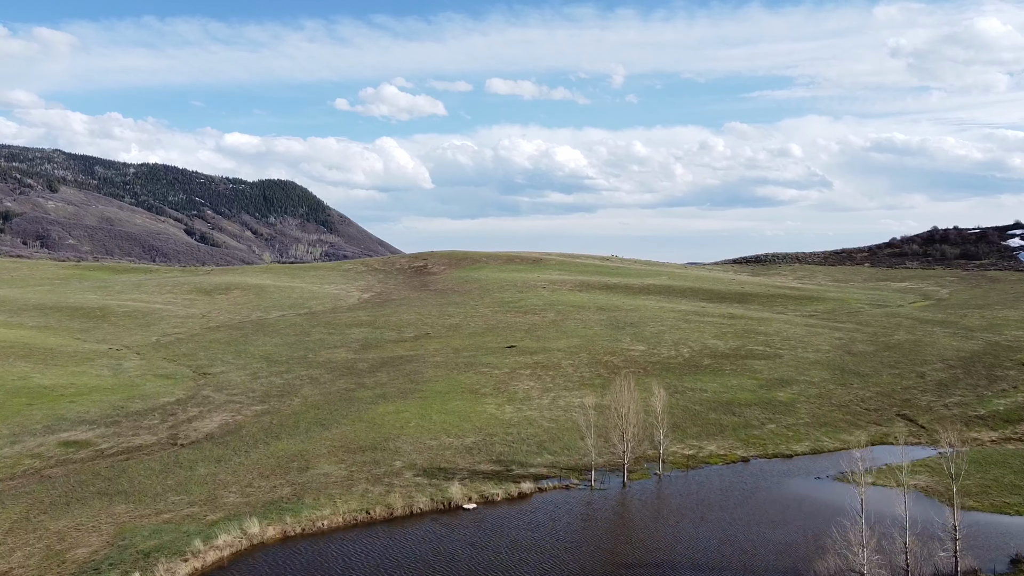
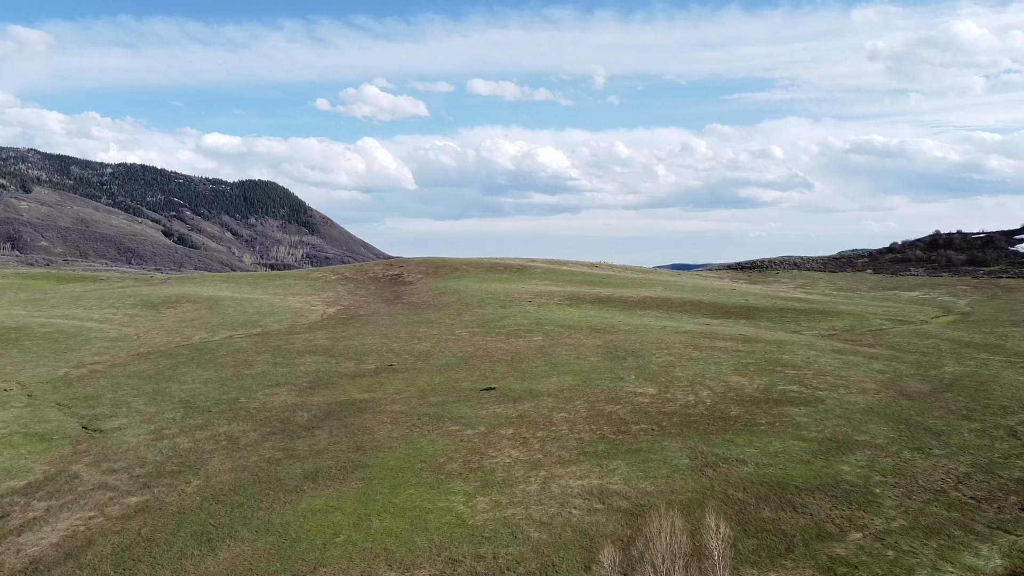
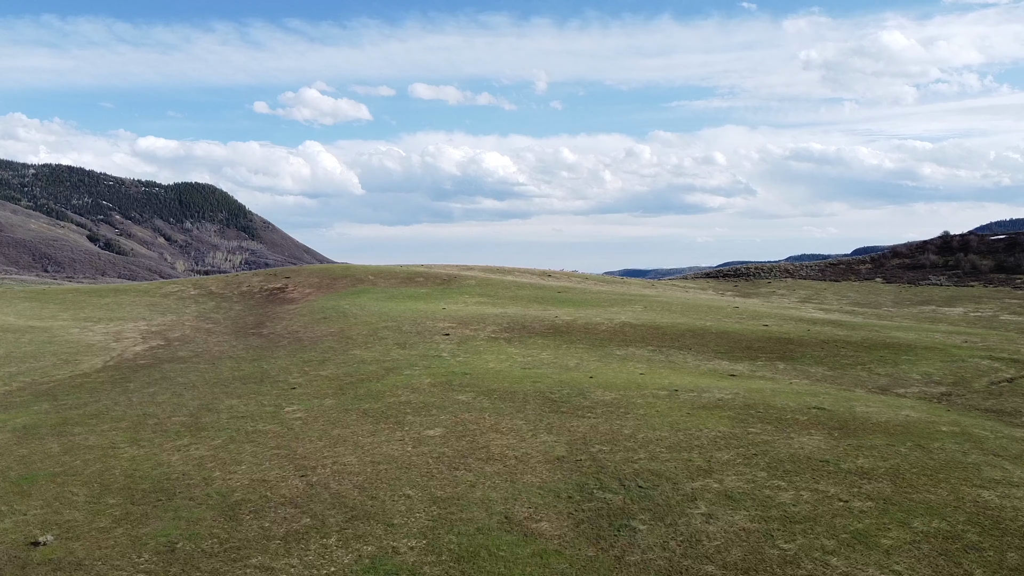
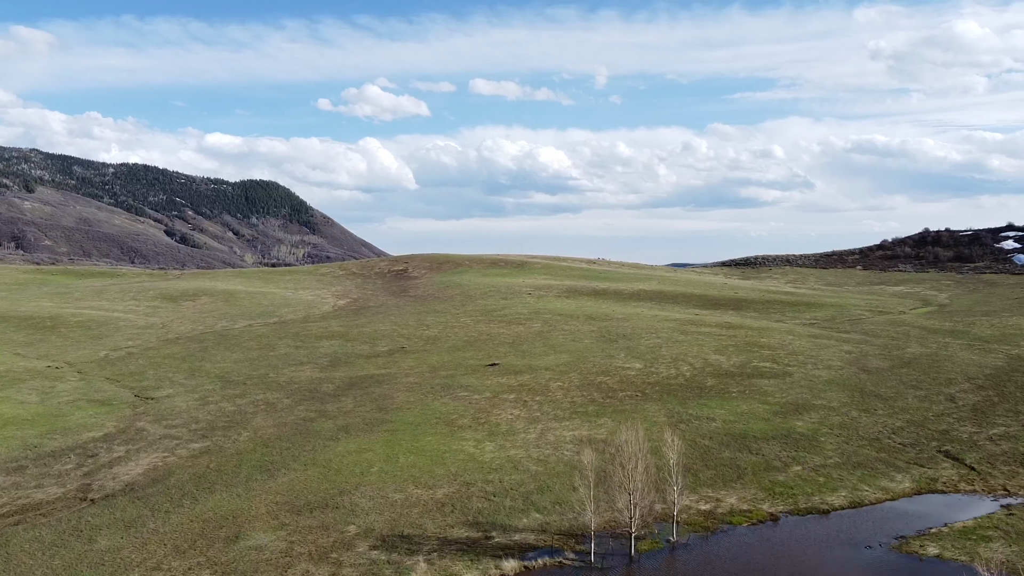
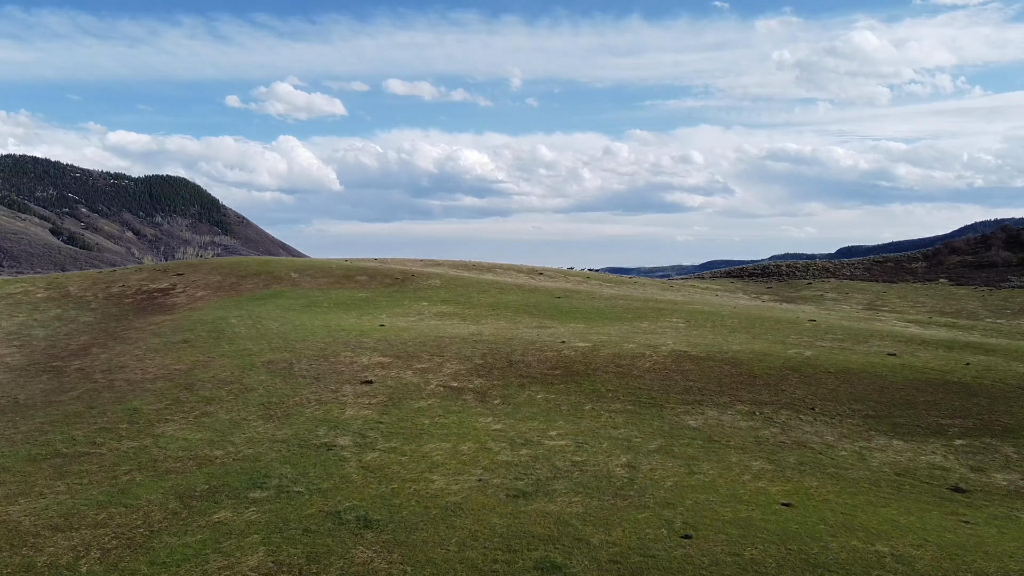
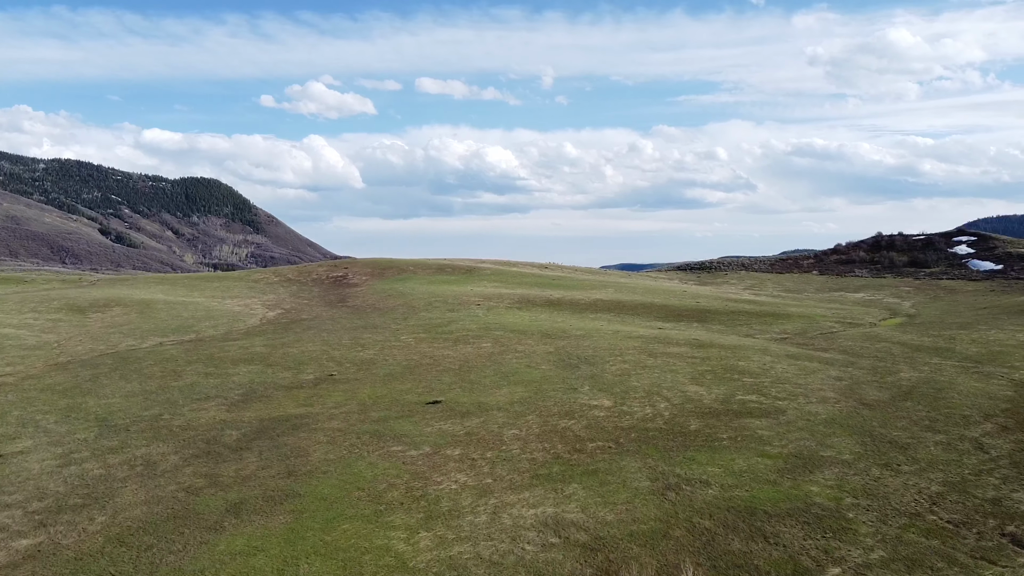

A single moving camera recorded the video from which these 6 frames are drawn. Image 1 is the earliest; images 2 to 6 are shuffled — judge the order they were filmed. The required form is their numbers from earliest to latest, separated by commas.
4, 2, 6, 3, 5
